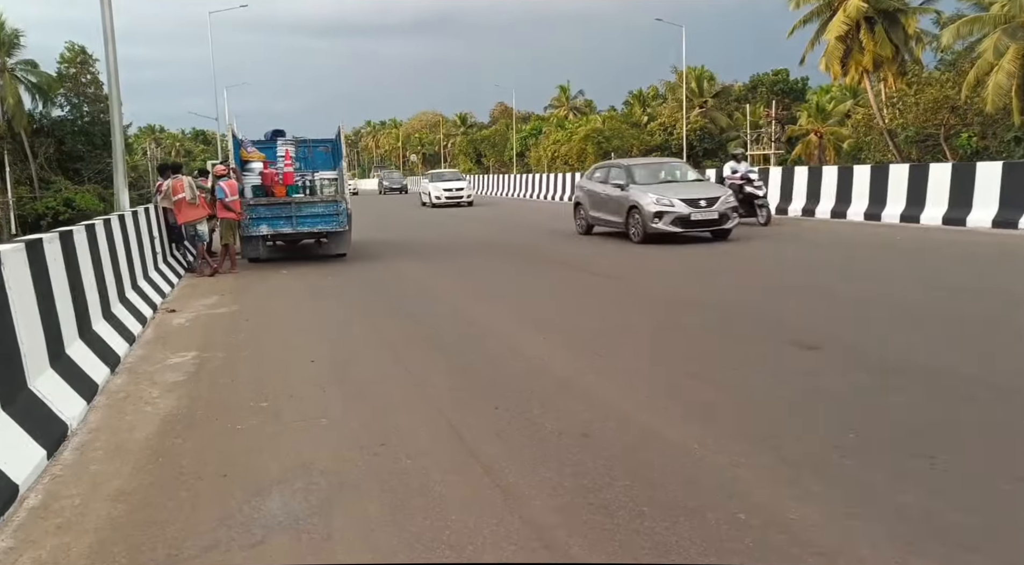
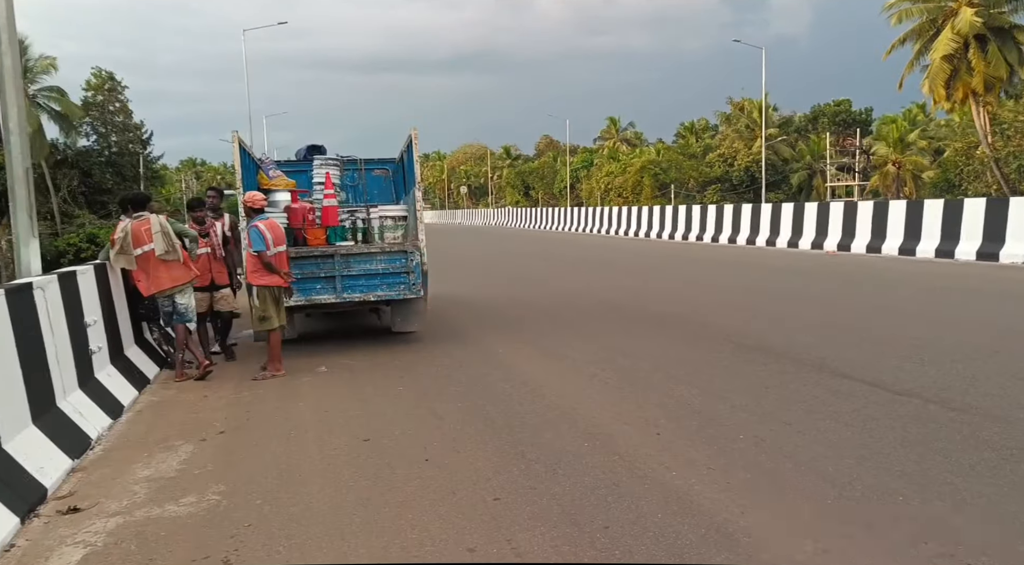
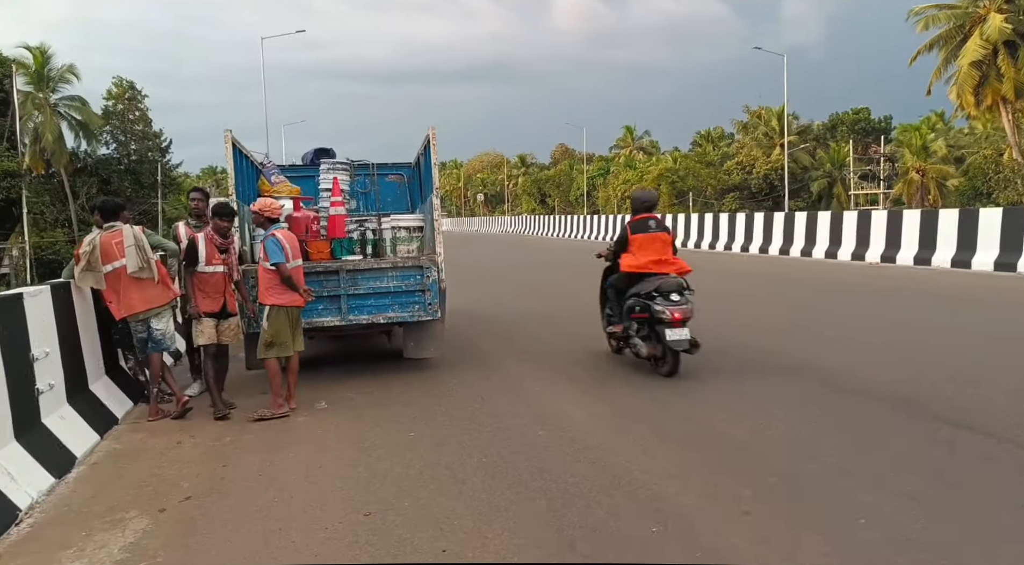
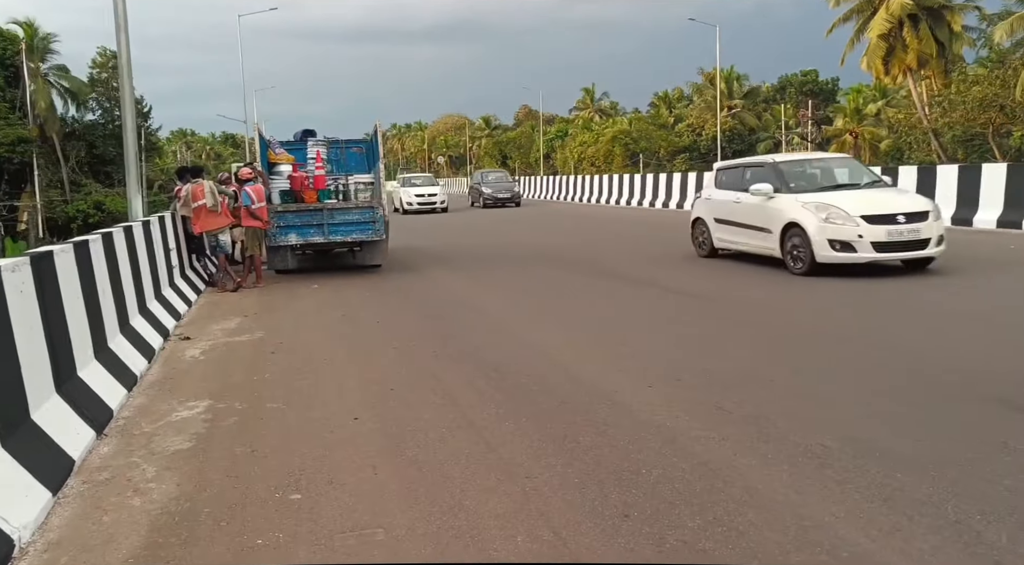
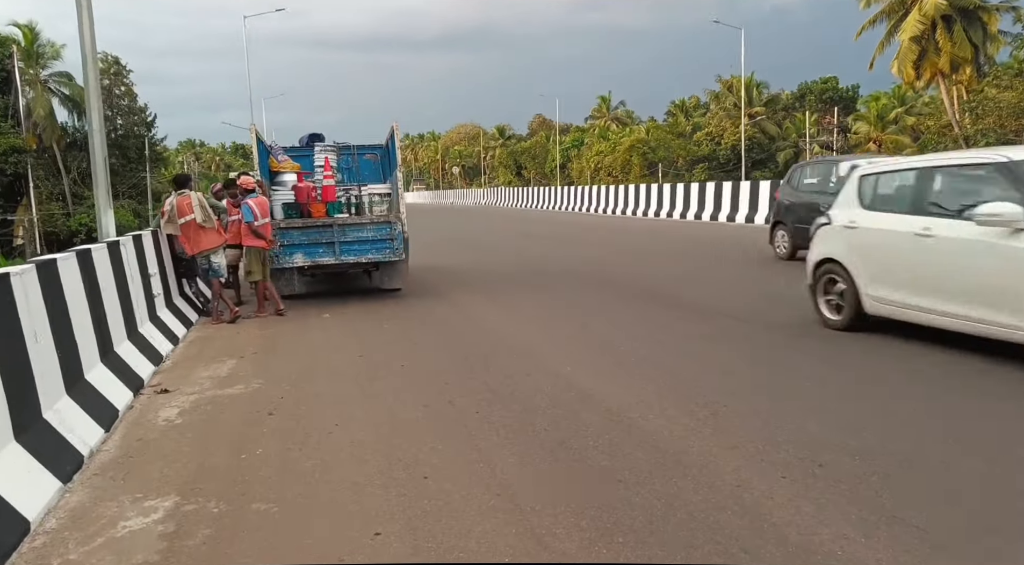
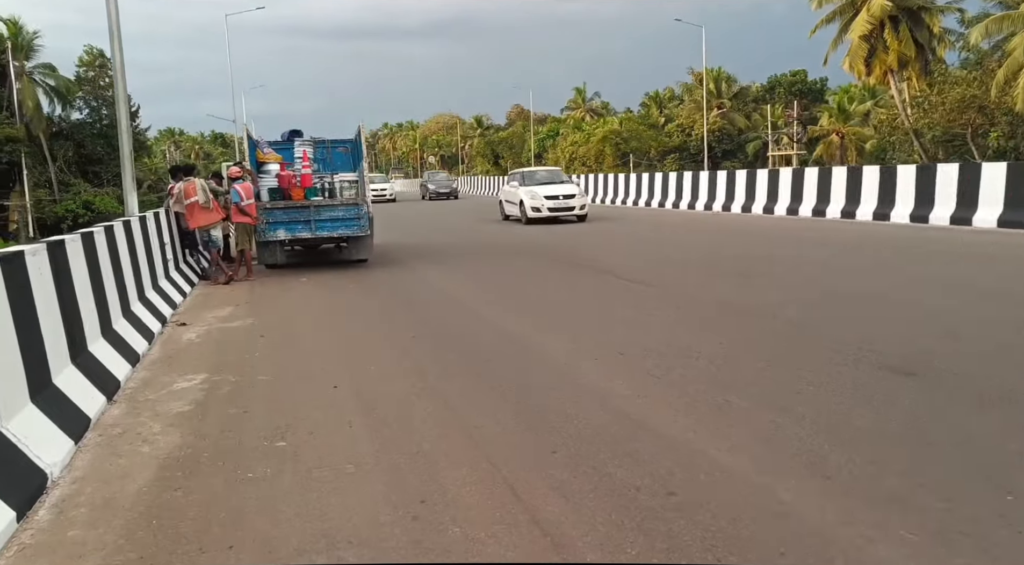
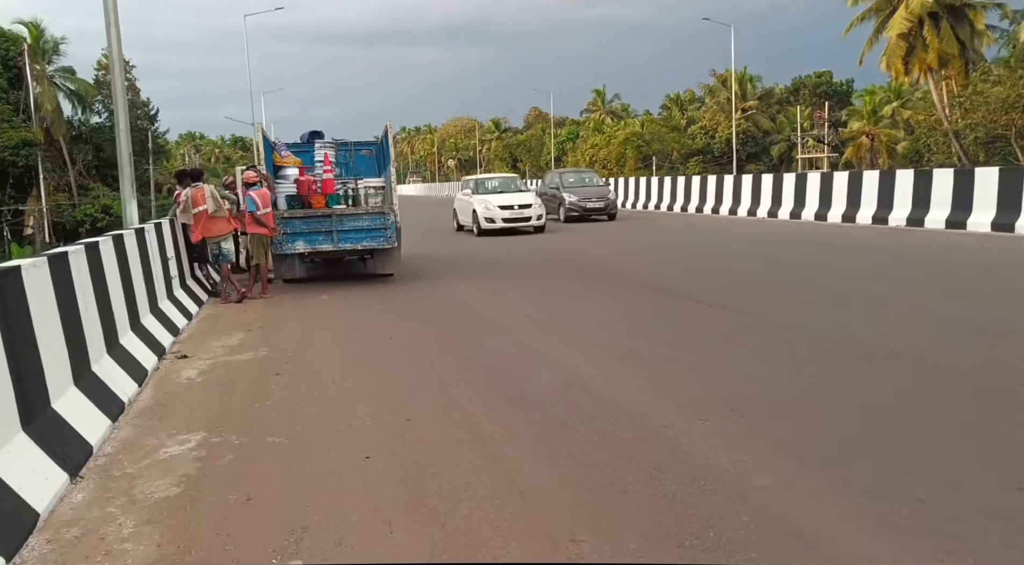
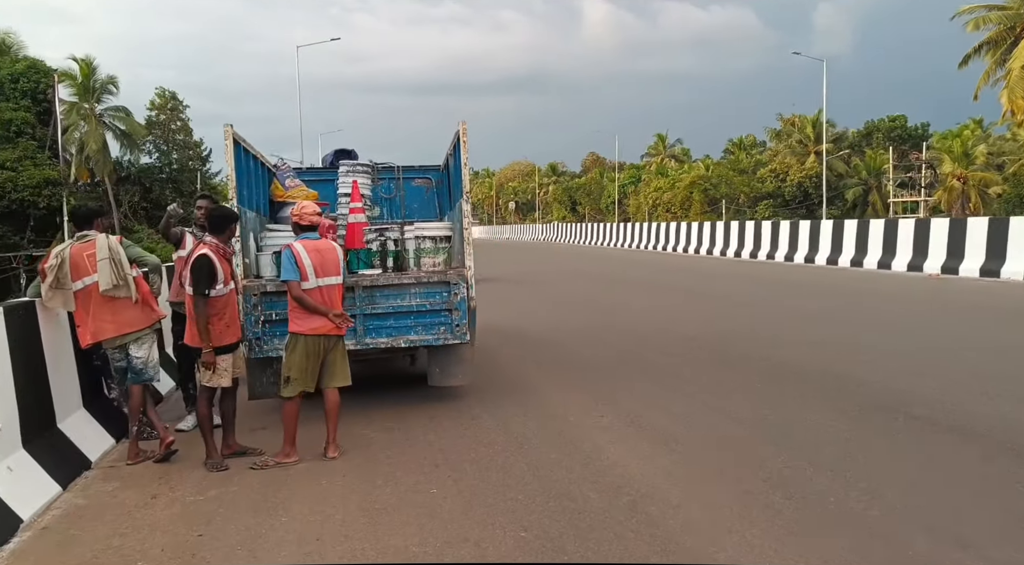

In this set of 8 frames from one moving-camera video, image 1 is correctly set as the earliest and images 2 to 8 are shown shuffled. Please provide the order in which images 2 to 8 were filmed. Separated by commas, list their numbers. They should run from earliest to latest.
6, 4, 7, 5, 2, 3, 8
